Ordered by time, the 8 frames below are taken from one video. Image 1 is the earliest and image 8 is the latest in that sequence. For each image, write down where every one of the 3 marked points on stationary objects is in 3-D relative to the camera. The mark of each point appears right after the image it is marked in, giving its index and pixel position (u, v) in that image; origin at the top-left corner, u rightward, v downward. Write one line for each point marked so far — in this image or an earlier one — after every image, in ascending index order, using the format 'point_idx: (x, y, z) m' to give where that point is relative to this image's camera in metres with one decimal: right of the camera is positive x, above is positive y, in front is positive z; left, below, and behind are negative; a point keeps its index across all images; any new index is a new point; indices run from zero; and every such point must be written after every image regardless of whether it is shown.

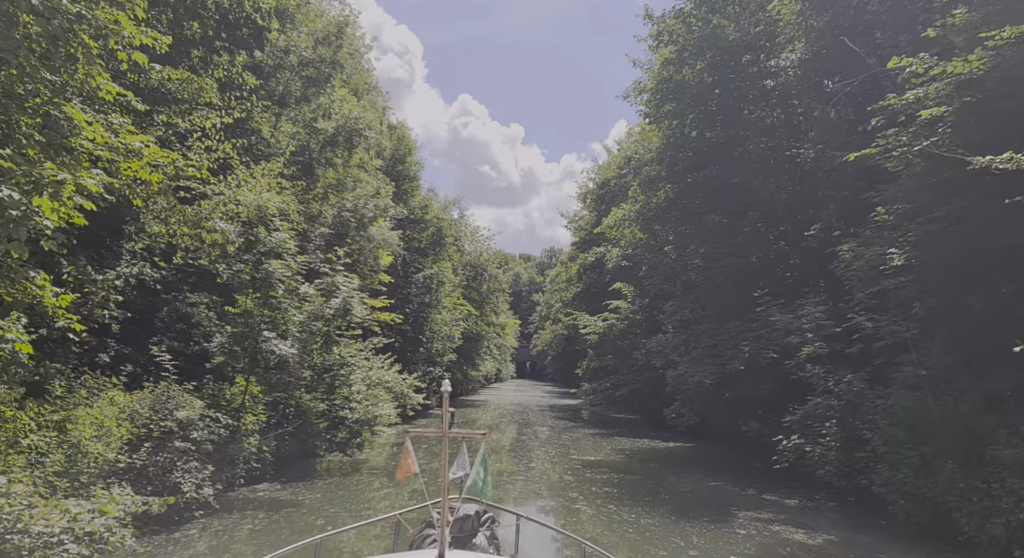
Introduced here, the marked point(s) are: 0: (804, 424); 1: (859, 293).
0: (+7.9, -4.0, +16.0) m
1: (+8.1, -0.3, +13.7) m
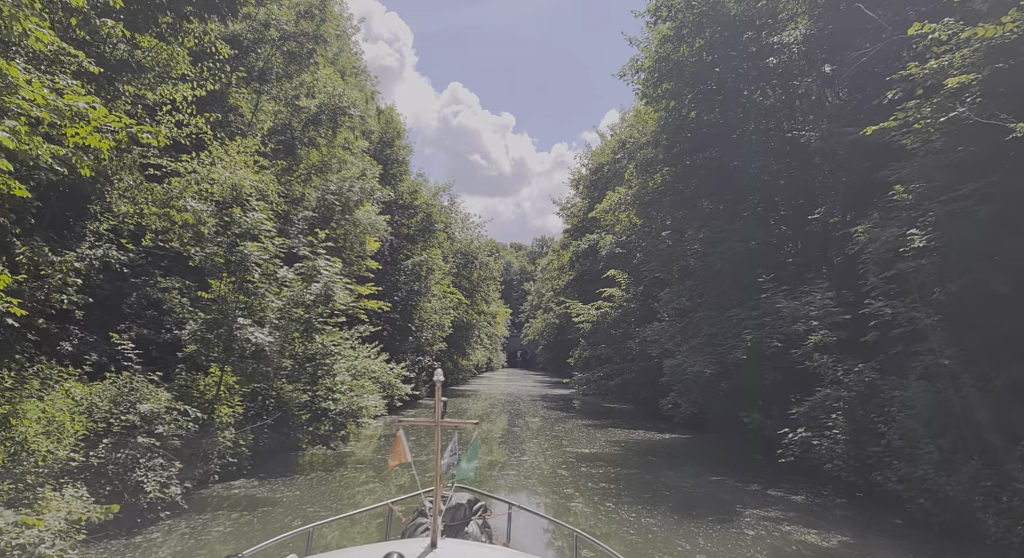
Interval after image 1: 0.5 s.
0: (+7.7, -3.6, +15.3) m
1: (+7.9, 0.0, +12.9) m
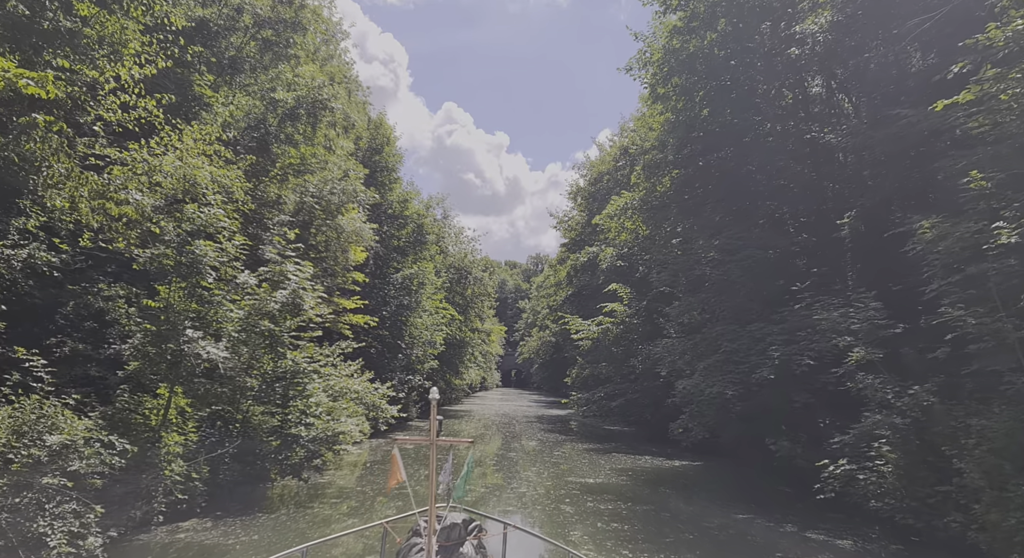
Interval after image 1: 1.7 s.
0: (+7.6, -3.7, +13.2) m
1: (+7.9, -0.1, +11.0) m
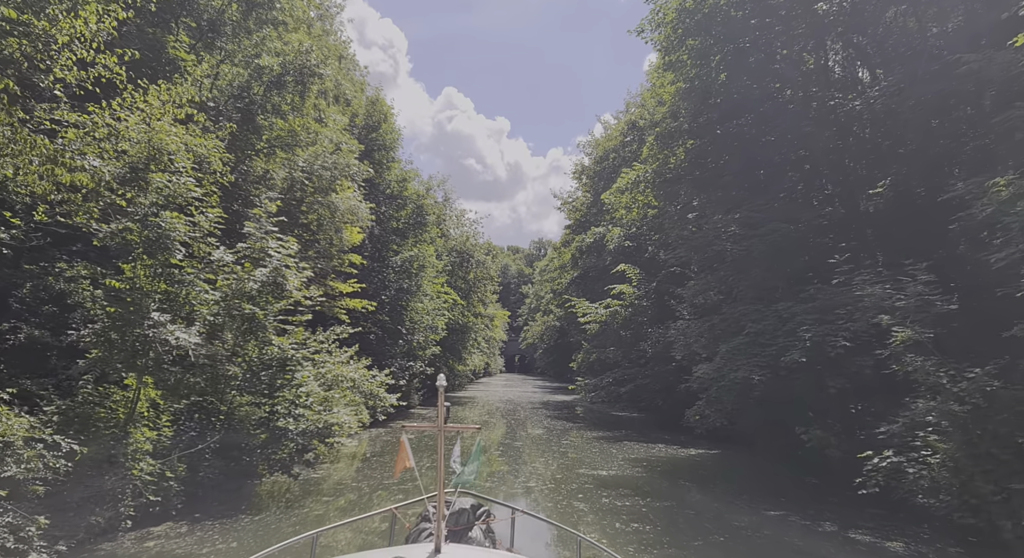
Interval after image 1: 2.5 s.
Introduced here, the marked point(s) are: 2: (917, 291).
0: (+7.8, -3.2, +11.9) m
1: (+8.0, +0.4, +9.6) m
2: (+8.3, -0.2, +12.1) m
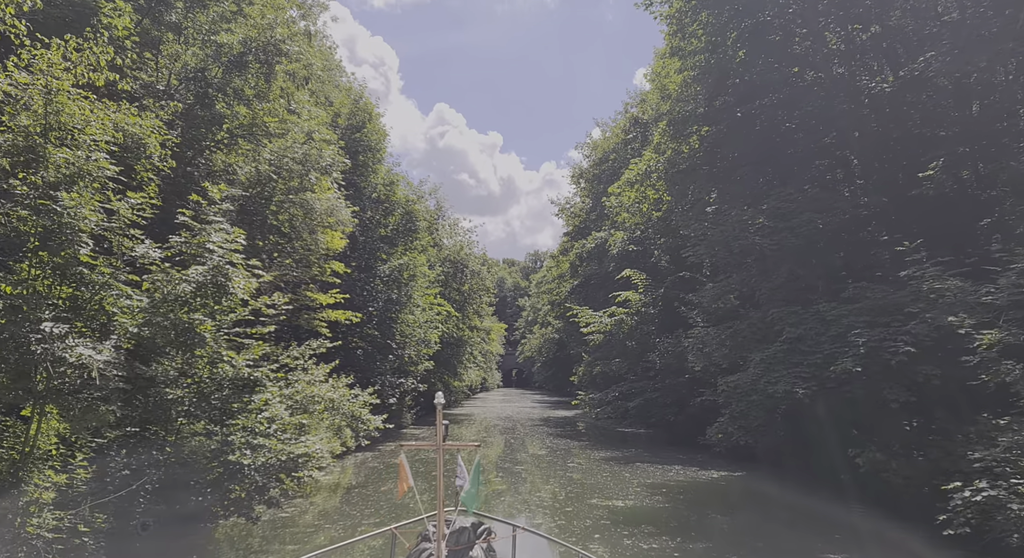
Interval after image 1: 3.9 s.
0: (+7.8, -3.0, +9.6) m
1: (+8.0, +0.7, +7.4) m
2: (+8.3, 0.0, +9.9) m
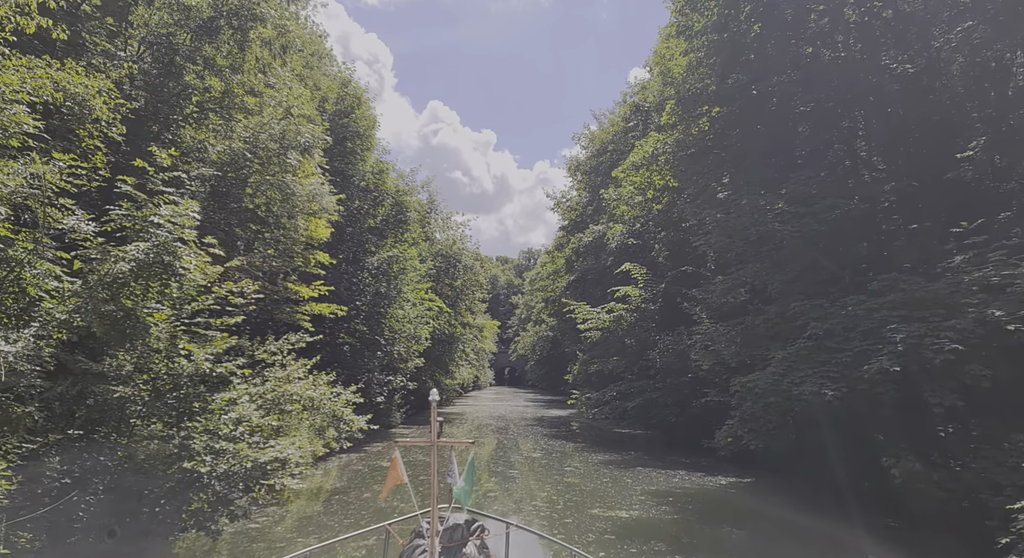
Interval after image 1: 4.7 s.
0: (+7.8, -2.8, +8.3) m
1: (+8.0, +0.9, +6.1) m
2: (+8.2, +0.1, +8.6) m
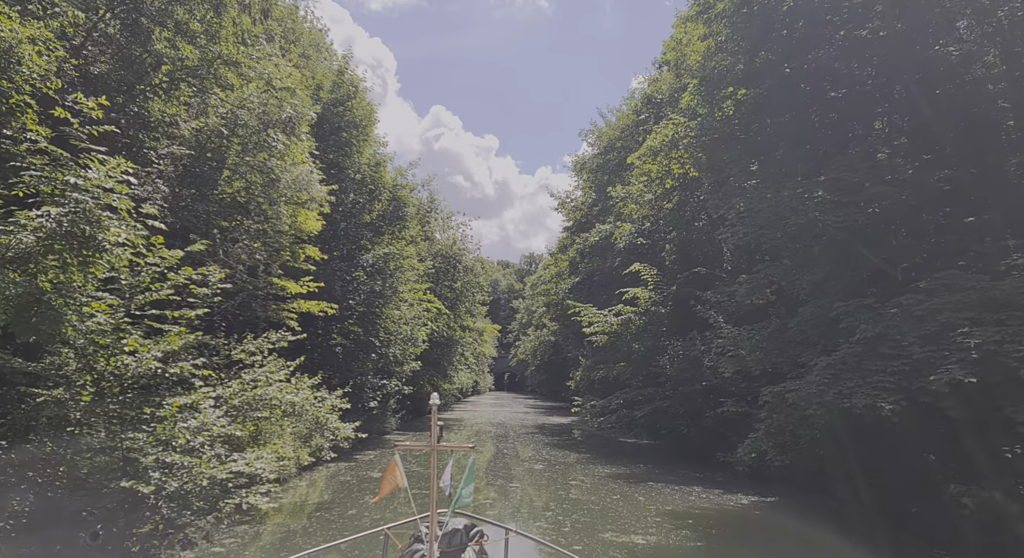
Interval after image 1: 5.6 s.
0: (+7.8, -2.7, +6.7) m
1: (+8.1, +1.0, +4.5) m
2: (+8.3, +0.2, +7.0) m
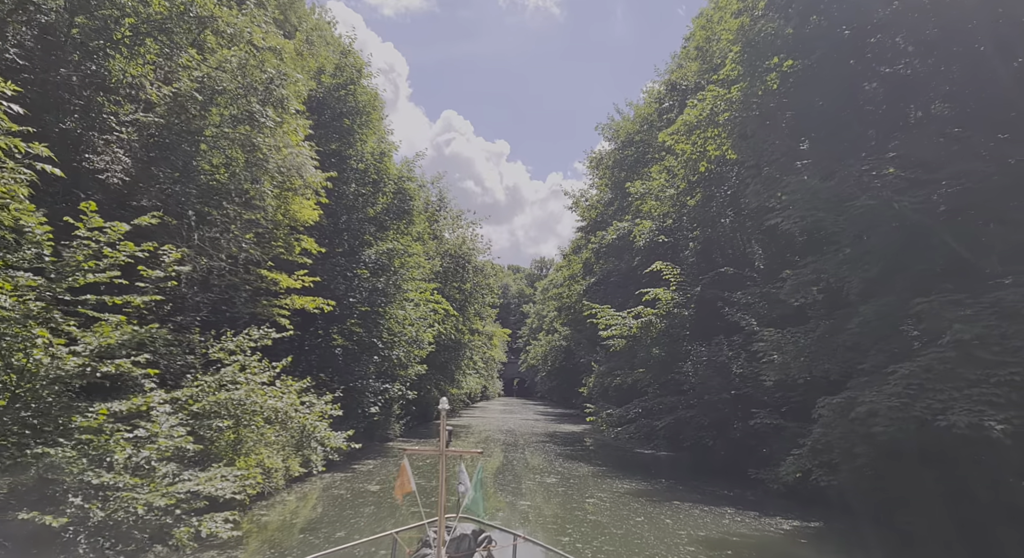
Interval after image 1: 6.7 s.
0: (+8.0, -2.5, +4.6) m
1: (+8.2, +1.2, +2.5) m
2: (+8.5, +0.4, +5.0) m
